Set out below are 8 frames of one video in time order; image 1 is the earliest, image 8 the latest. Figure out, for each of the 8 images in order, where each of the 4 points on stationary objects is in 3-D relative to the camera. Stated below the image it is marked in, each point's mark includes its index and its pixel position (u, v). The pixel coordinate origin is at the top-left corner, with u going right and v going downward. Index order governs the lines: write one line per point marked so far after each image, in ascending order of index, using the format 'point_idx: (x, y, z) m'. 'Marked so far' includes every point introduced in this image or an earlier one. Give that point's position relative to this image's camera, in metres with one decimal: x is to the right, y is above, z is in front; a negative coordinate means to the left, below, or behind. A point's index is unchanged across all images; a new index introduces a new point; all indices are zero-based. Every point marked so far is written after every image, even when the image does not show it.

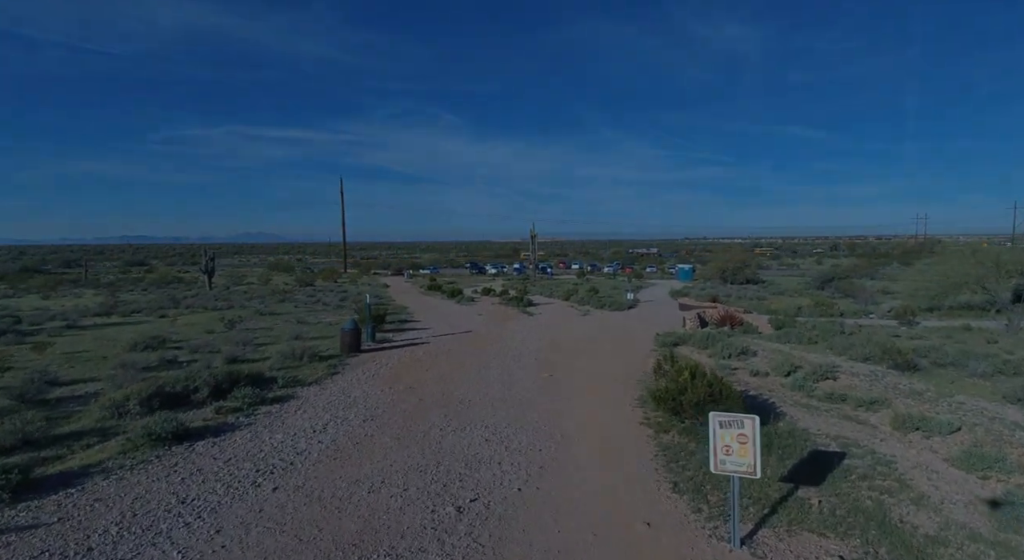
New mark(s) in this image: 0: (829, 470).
0: (+4.9, -2.9, +9.1) m
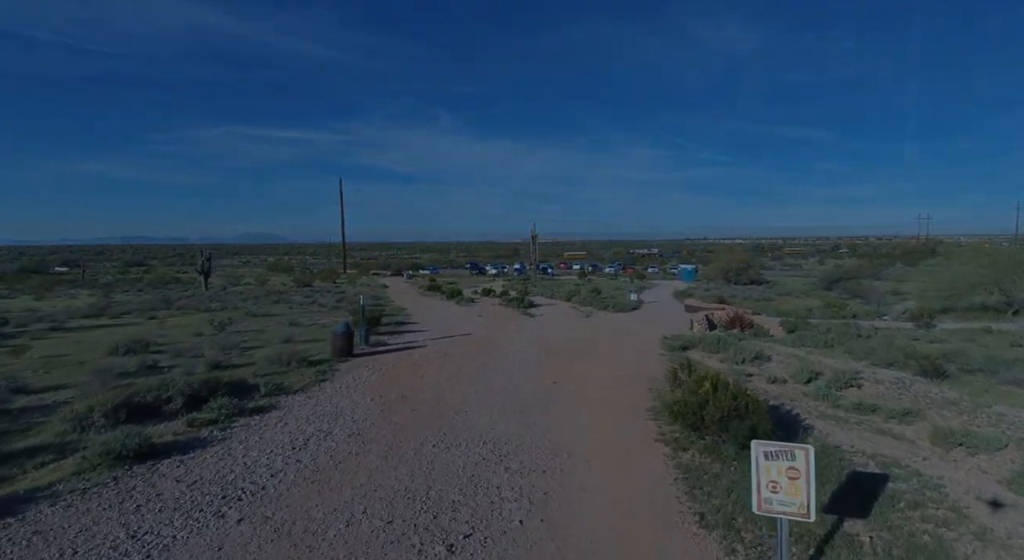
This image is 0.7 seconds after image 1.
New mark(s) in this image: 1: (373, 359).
0: (+4.9, -3.0, +8.0) m
1: (-4.5, -2.6, +19.1) m
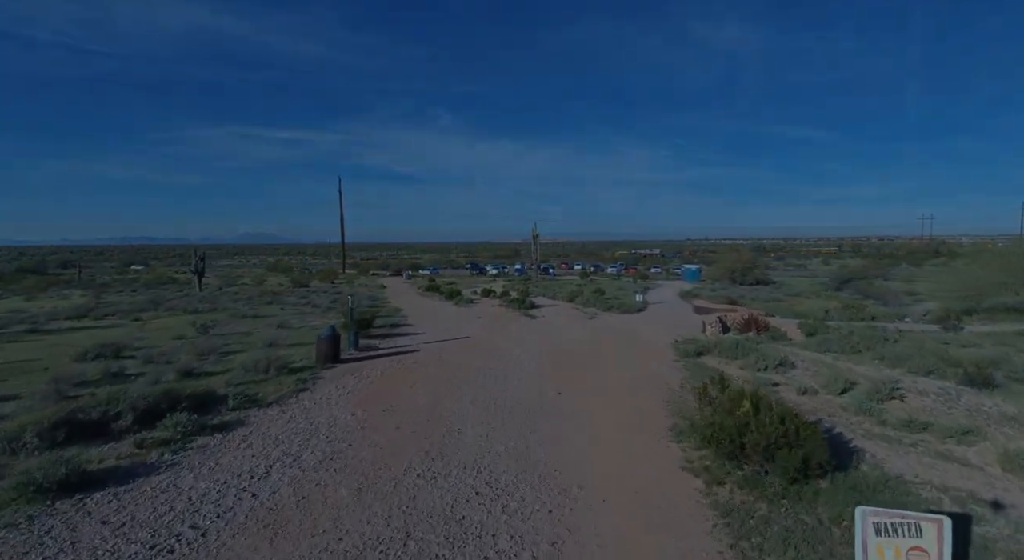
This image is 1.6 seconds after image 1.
0: (+4.9, -2.9, +6.4) m
1: (-4.5, -2.6, +17.6) m
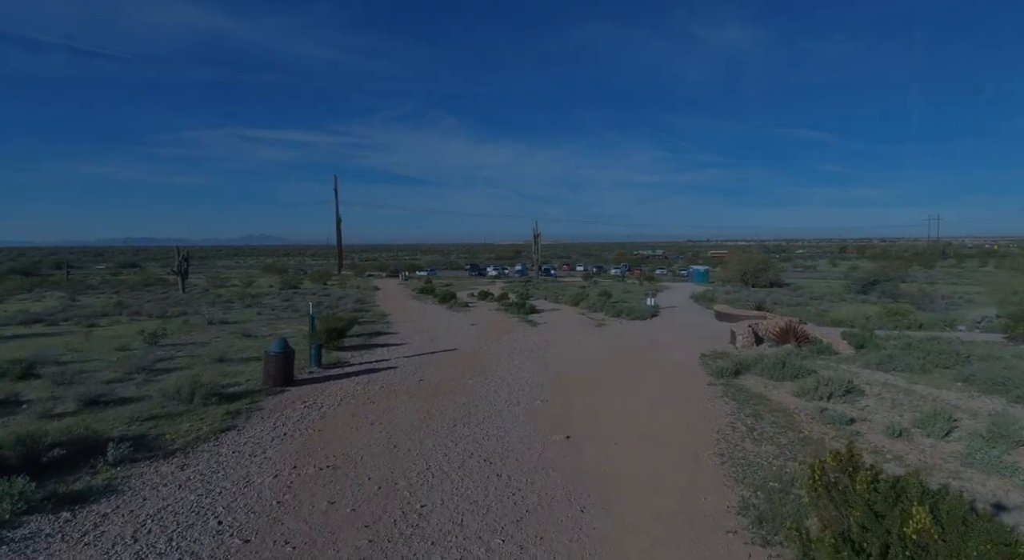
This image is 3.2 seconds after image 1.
0: (+4.7, -3.0, +2.9) m
1: (-4.6, -2.6, +14.1) m
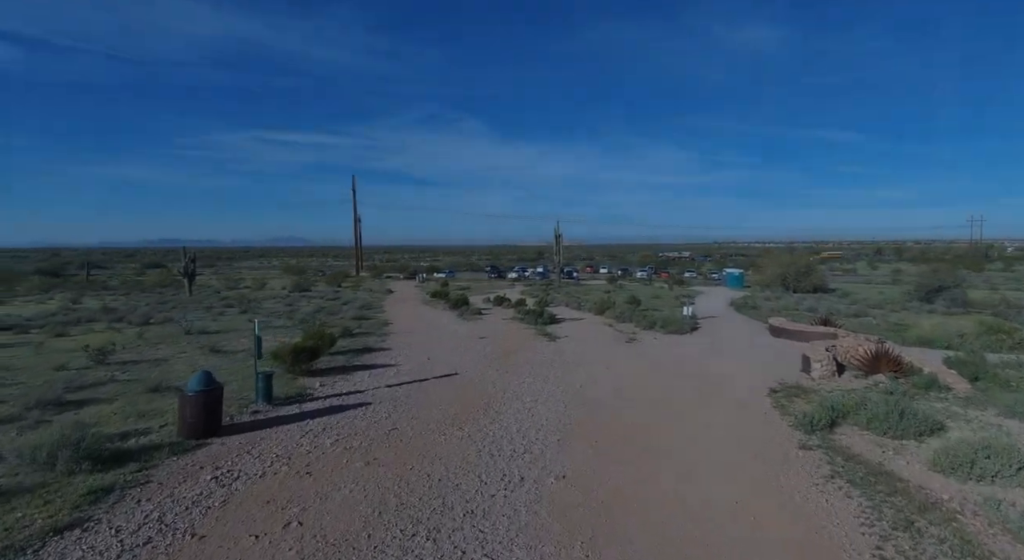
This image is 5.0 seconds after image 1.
0: (+4.4, -3.2, -1.4) m
1: (-4.6, -2.8, +10.2) m
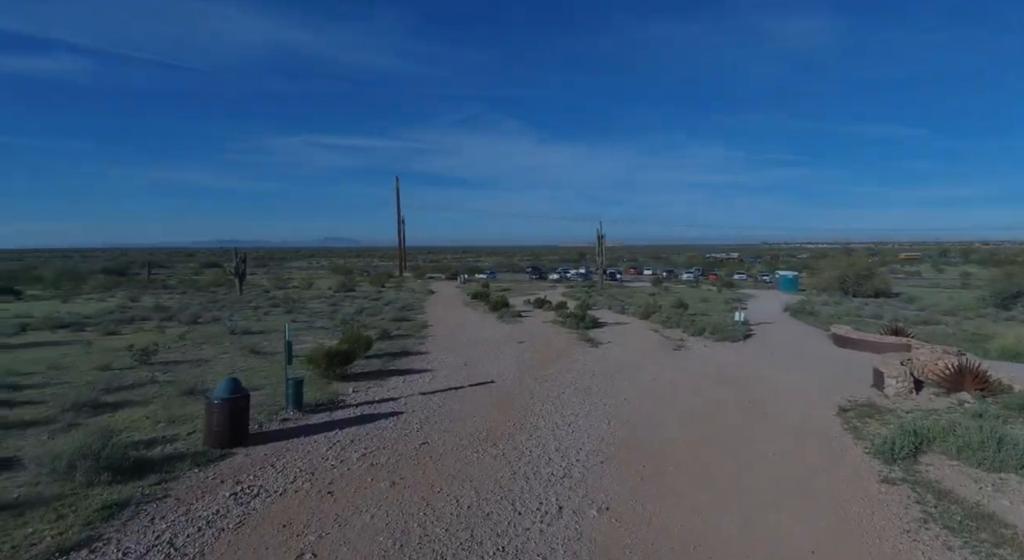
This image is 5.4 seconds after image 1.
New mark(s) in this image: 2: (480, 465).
0: (+4.1, -3.3, -2.5) m
1: (-3.9, -2.9, +9.7) m
2: (-0.5, -2.8, +8.9) m
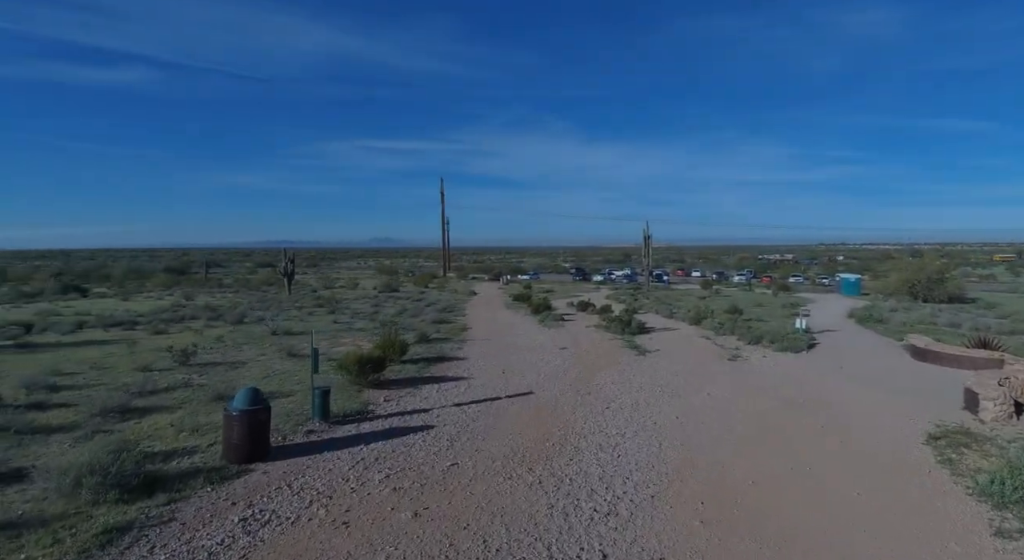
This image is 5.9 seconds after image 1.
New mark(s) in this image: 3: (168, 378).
0: (+3.7, -3.4, -3.8) m
1: (-3.4, -3.0, +9.0) m
2: (0.0, -2.9, +7.9) m
3: (-9.9, -2.8, +17.0) m
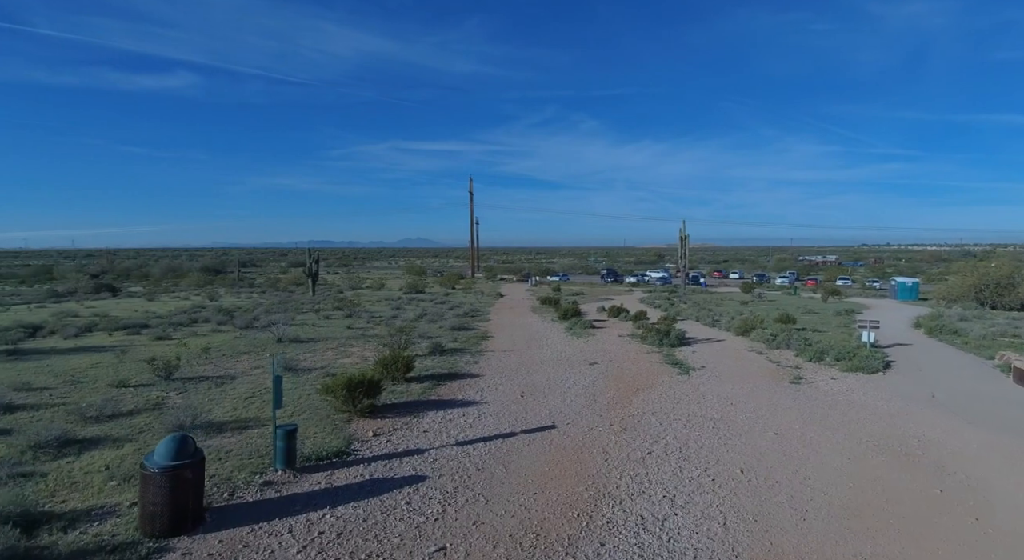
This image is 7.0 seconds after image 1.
0: (+3.1, -3.6, -6.6) m
1: (-3.3, -3.1, +6.6) m
2: (+0.1, -3.1, +5.4) m
3: (-9.4, -2.9, +14.9) m
